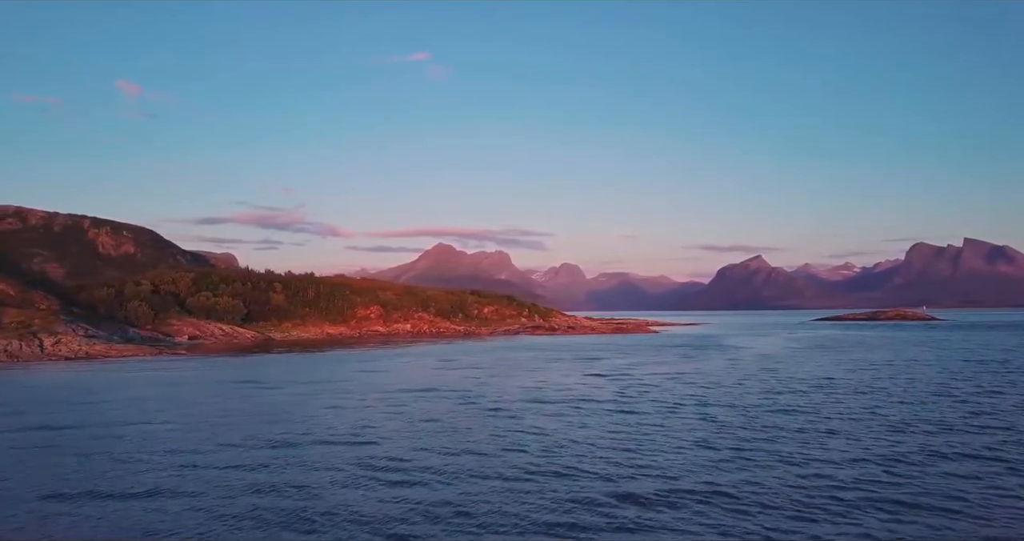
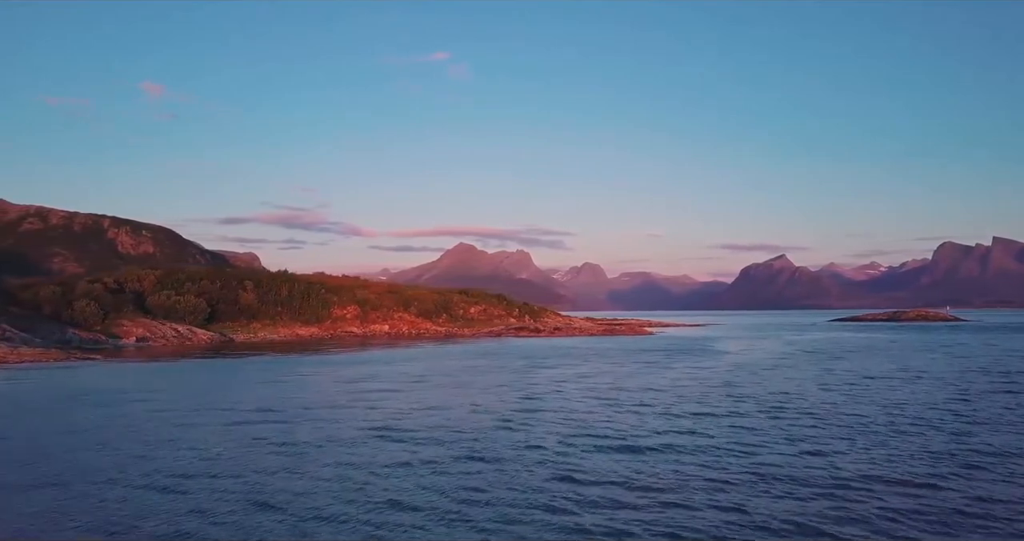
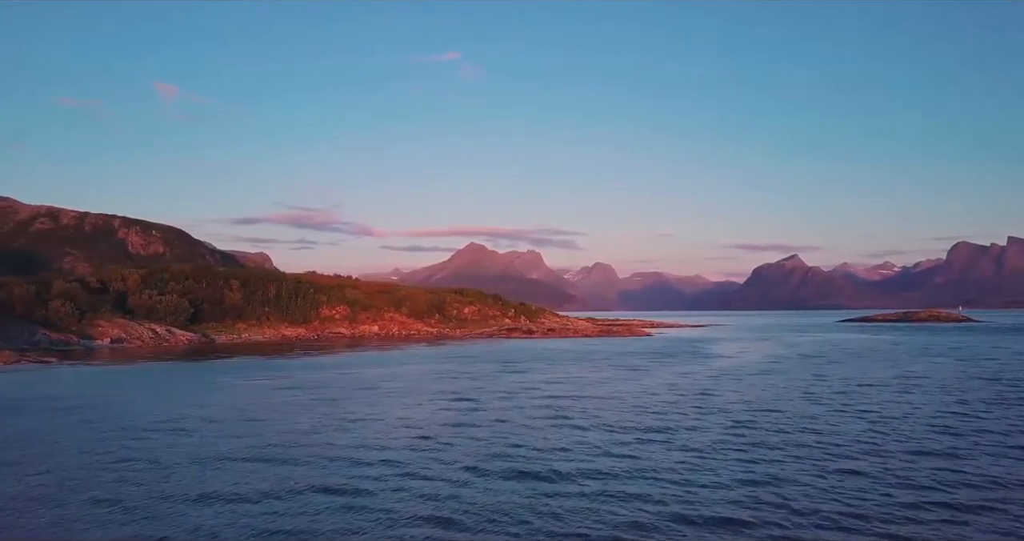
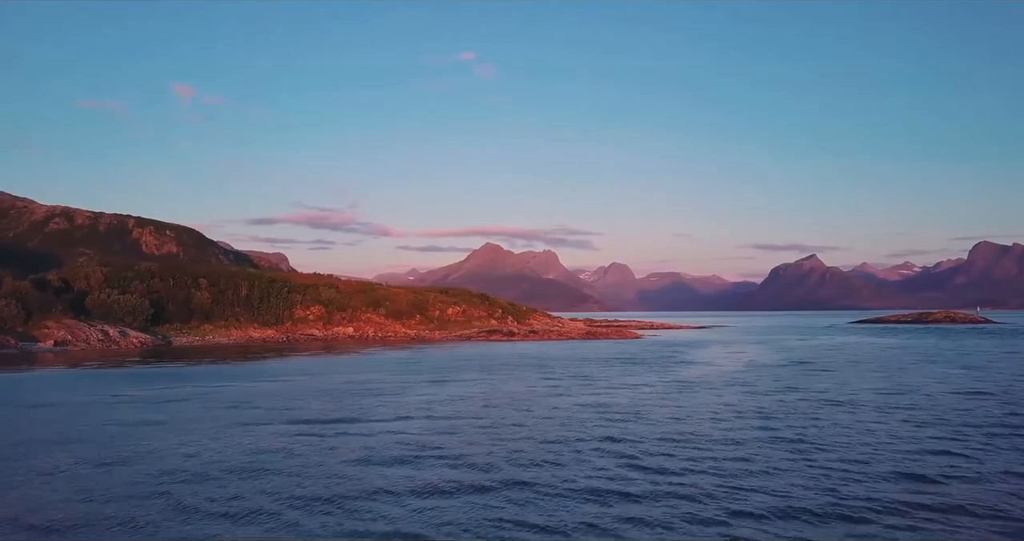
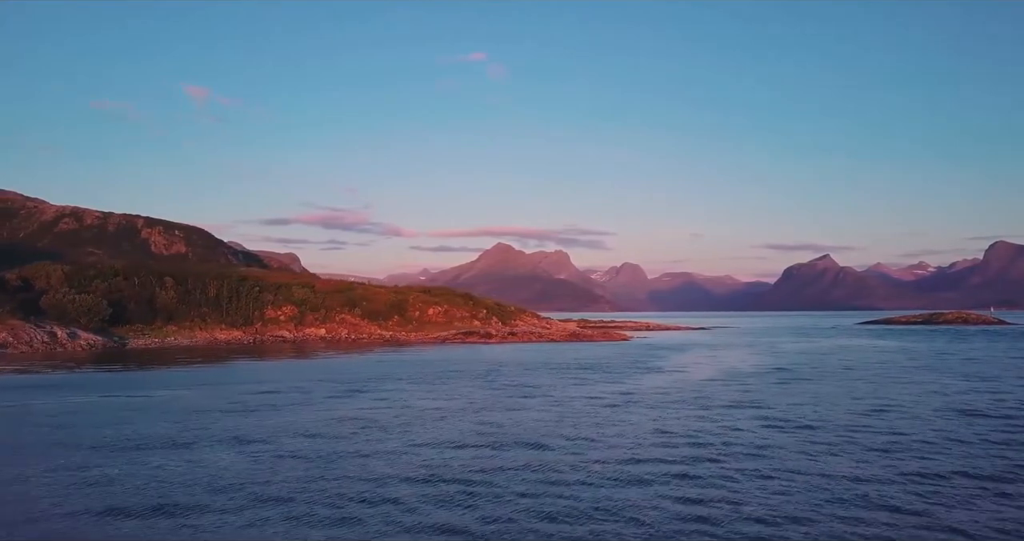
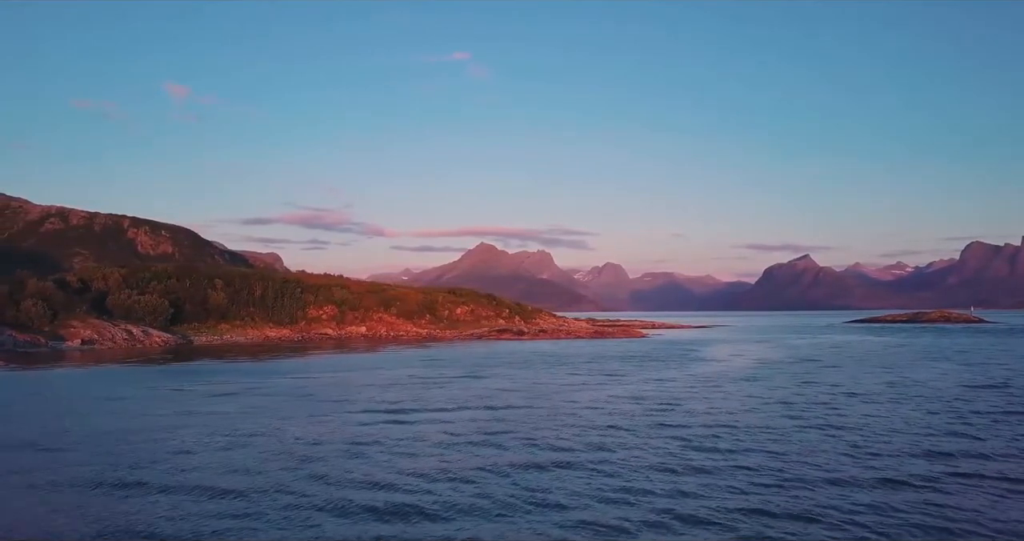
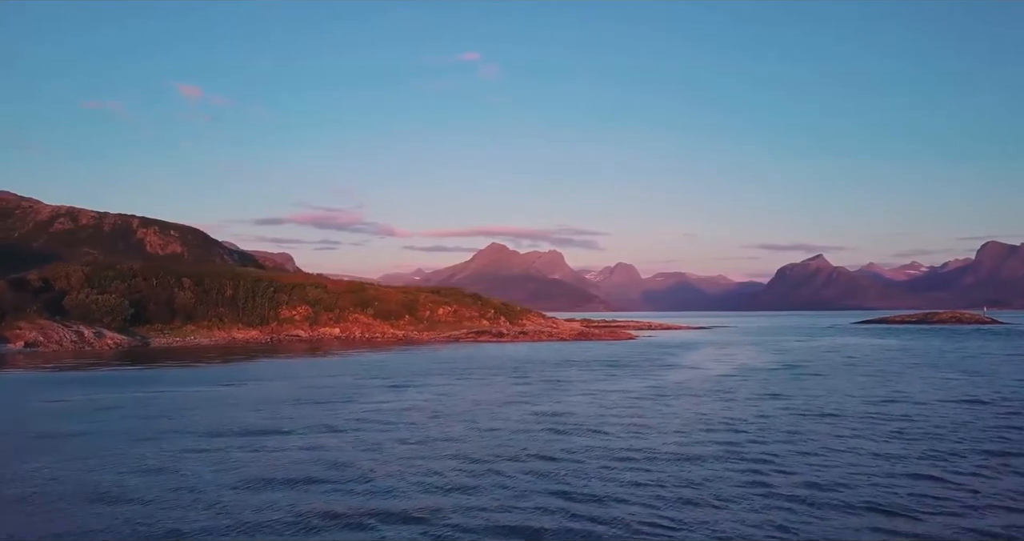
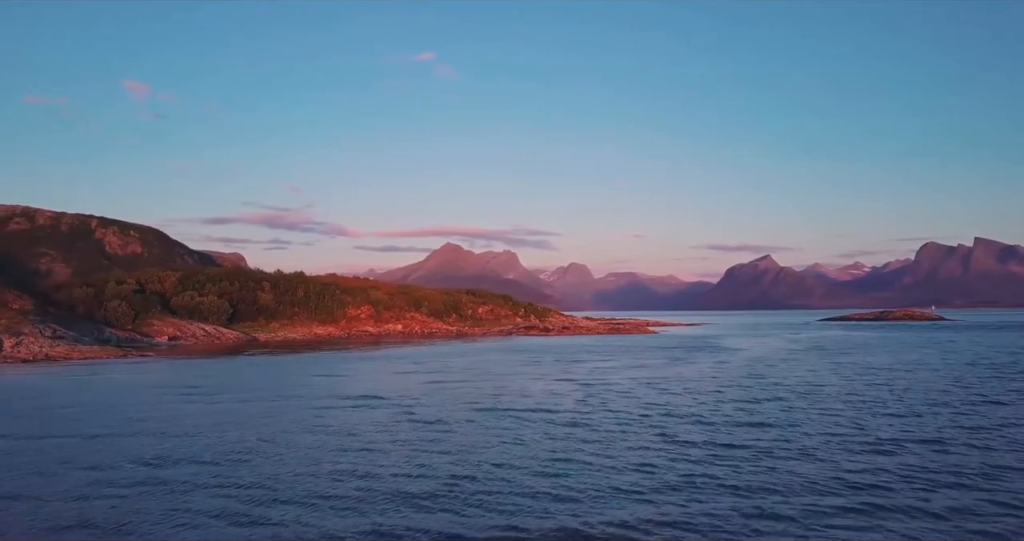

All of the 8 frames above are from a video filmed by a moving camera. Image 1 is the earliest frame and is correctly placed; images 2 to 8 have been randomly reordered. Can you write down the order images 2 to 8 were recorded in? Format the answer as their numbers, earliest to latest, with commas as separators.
8, 2, 3, 6, 4, 7, 5
